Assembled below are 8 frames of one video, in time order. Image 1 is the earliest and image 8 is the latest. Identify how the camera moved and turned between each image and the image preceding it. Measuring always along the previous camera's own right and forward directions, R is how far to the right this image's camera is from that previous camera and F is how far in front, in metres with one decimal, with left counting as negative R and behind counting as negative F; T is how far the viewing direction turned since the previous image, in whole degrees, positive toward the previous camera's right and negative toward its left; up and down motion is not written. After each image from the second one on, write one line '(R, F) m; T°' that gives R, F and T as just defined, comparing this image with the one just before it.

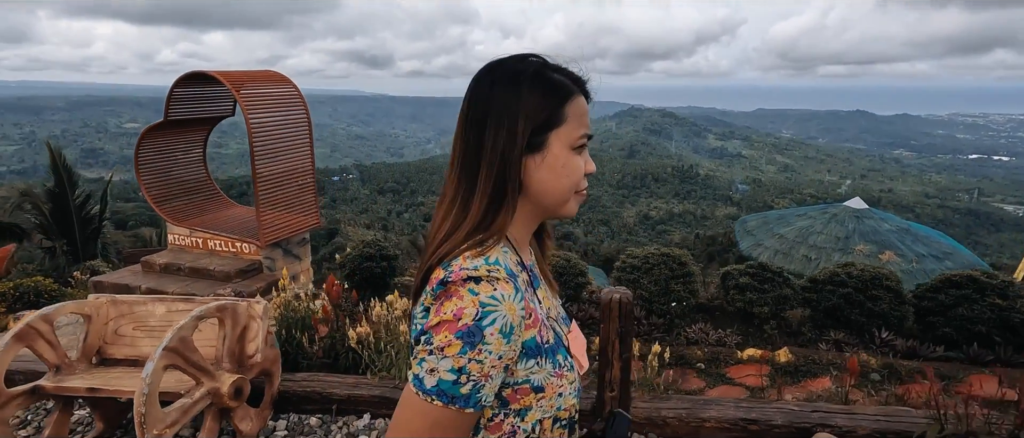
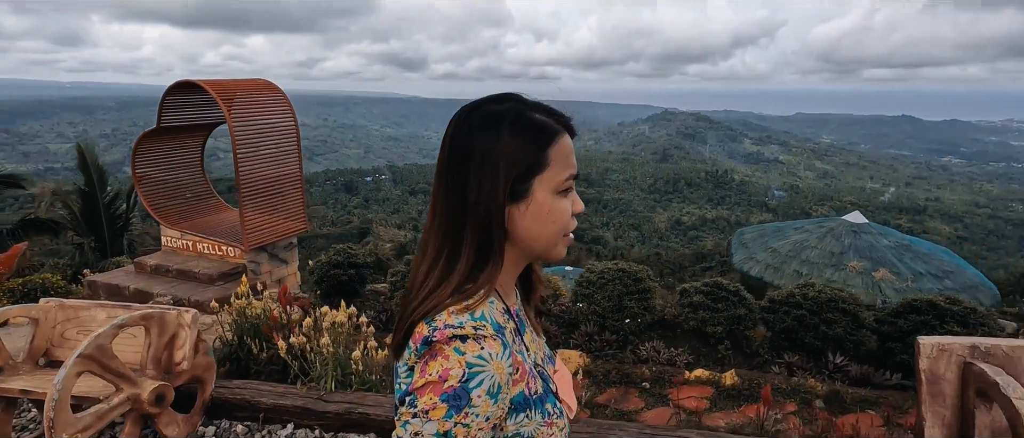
(+0.6, 0.0) m; -3°
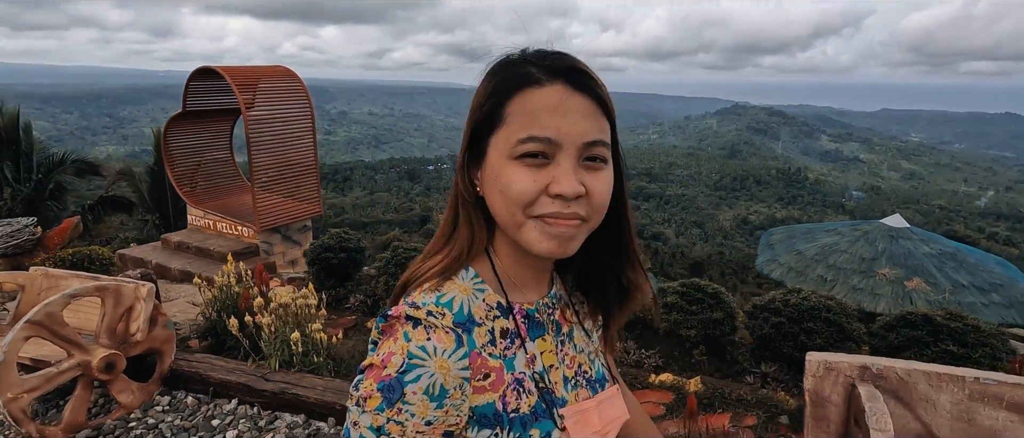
(+0.7, +0.1) m; -6°
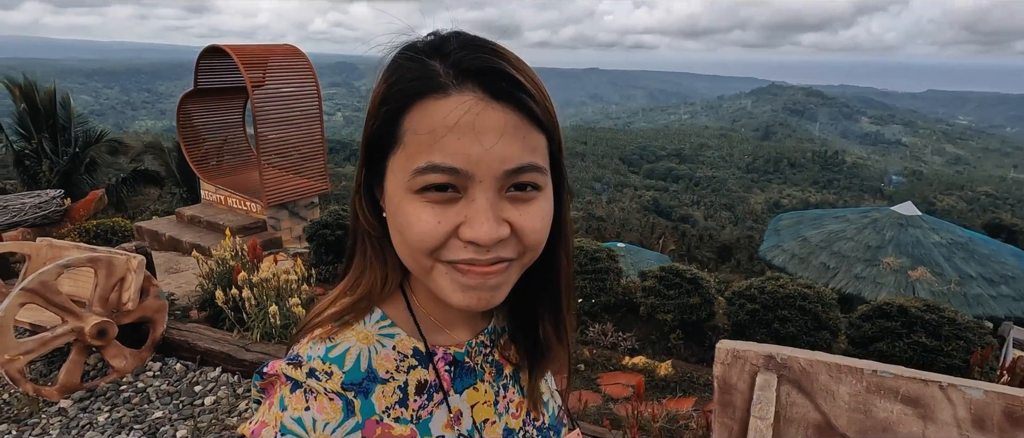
(+0.3, -0.1) m; -3°
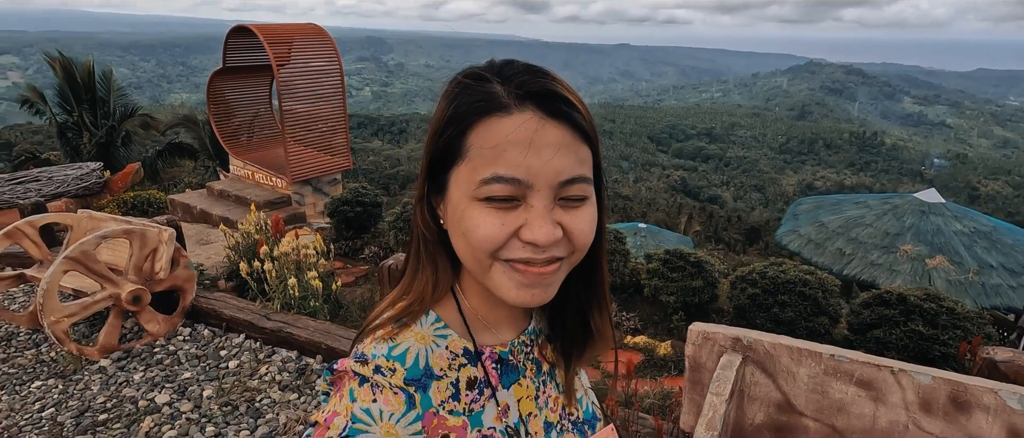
(+0.1, -0.1) m; -3°
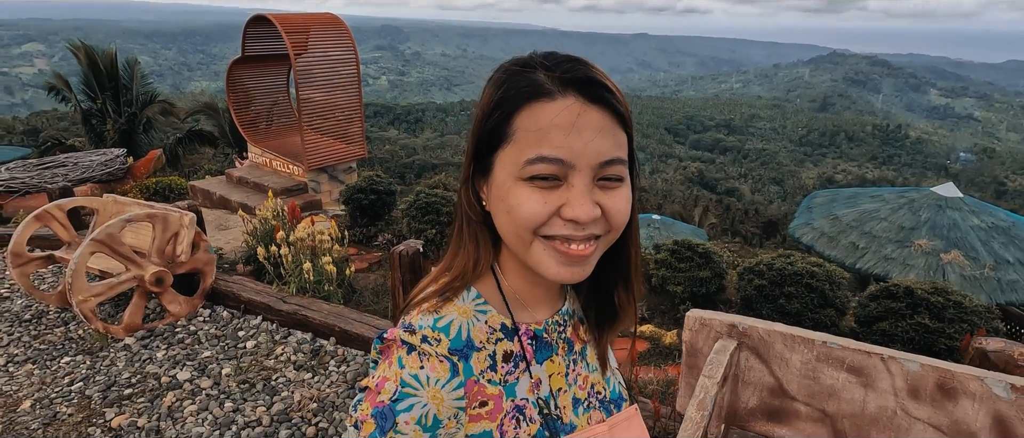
(0.0, -0.1) m; -2°
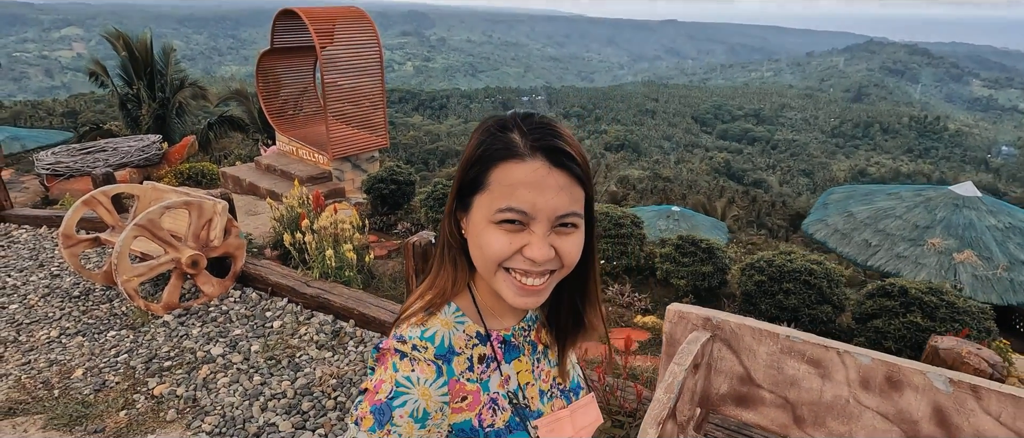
(+0.1, -0.2) m; -2°
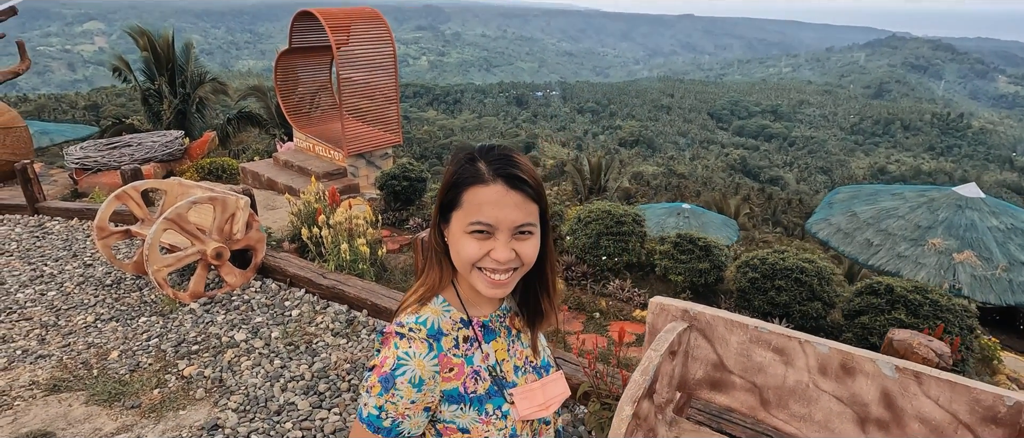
(+0.1, -0.2) m; -1°
